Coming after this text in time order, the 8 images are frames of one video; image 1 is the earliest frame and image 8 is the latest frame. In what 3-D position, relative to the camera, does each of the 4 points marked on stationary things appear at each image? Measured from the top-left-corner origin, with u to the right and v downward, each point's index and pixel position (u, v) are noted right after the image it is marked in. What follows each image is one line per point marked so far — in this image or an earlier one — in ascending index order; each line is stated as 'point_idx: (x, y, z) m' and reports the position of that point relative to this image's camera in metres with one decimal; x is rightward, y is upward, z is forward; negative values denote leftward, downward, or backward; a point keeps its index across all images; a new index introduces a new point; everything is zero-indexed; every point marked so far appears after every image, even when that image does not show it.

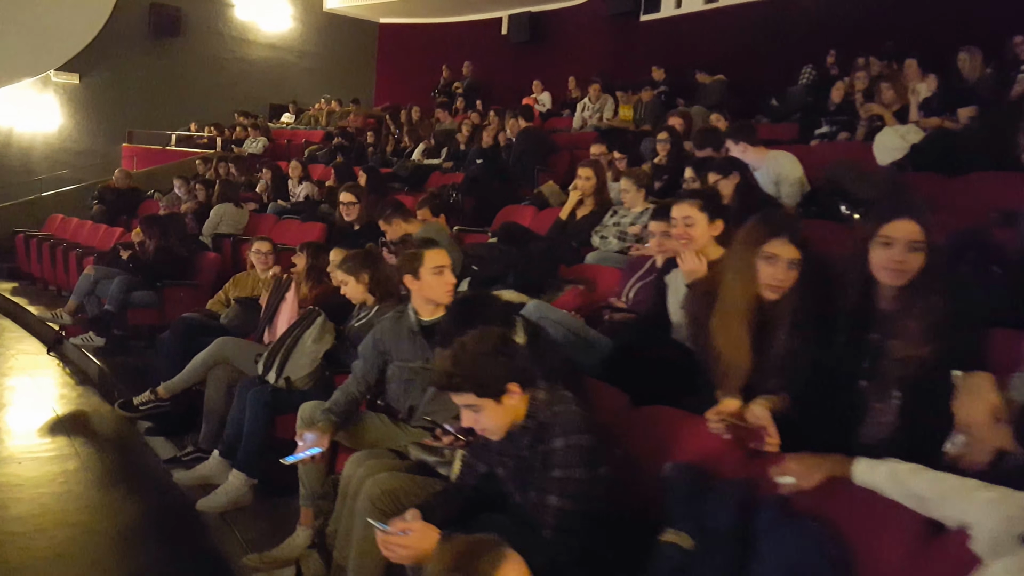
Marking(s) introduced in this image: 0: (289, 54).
0: (-3.1, +3.4, +10.4) m
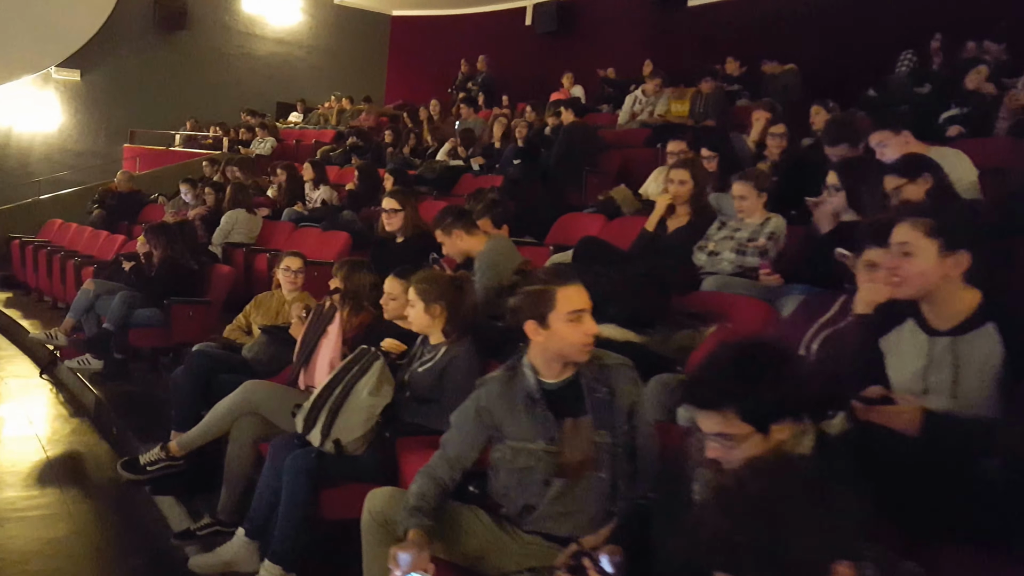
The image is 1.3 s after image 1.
0: (-2.8, +3.3, +9.8) m
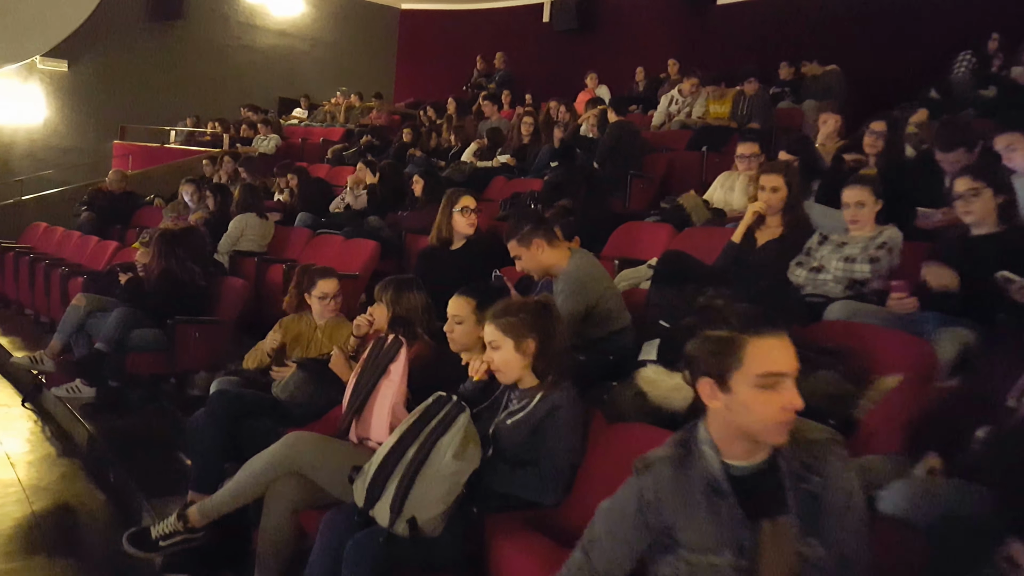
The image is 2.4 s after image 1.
0: (-2.6, +3.2, +9.4) m
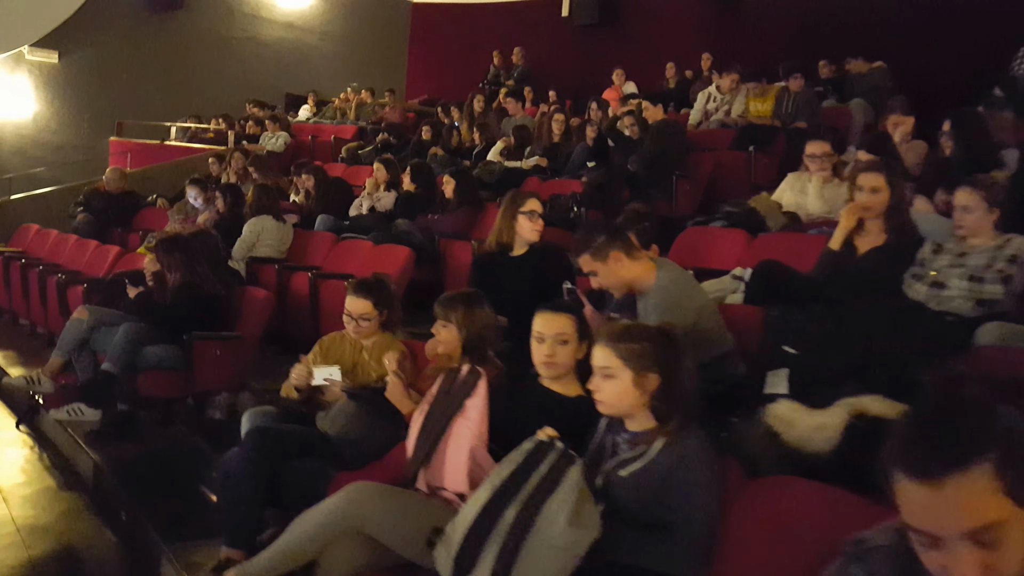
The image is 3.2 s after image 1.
0: (-2.5, +3.1, +9.0) m
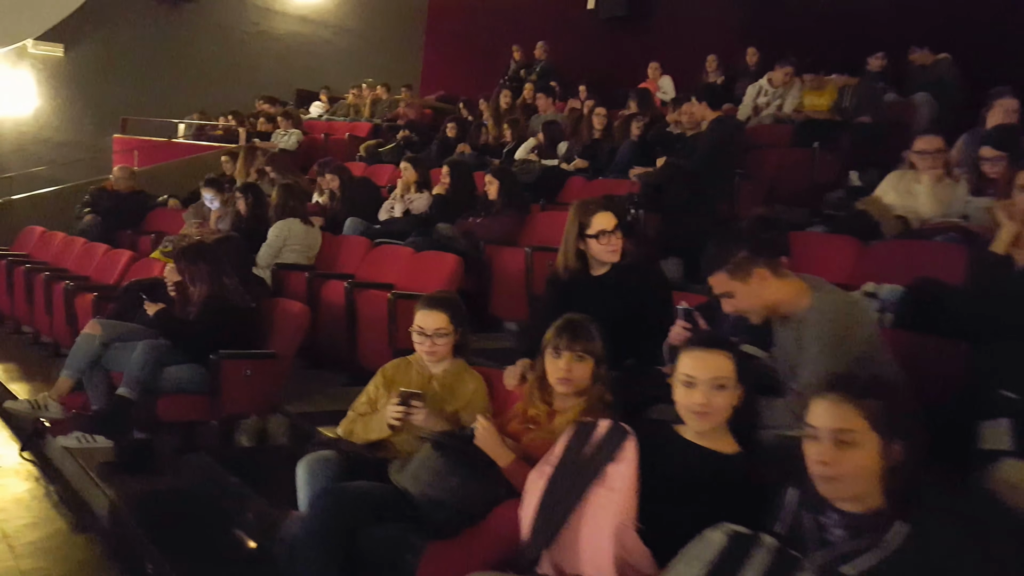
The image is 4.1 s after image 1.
0: (-2.3, +3.1, +8.7) m
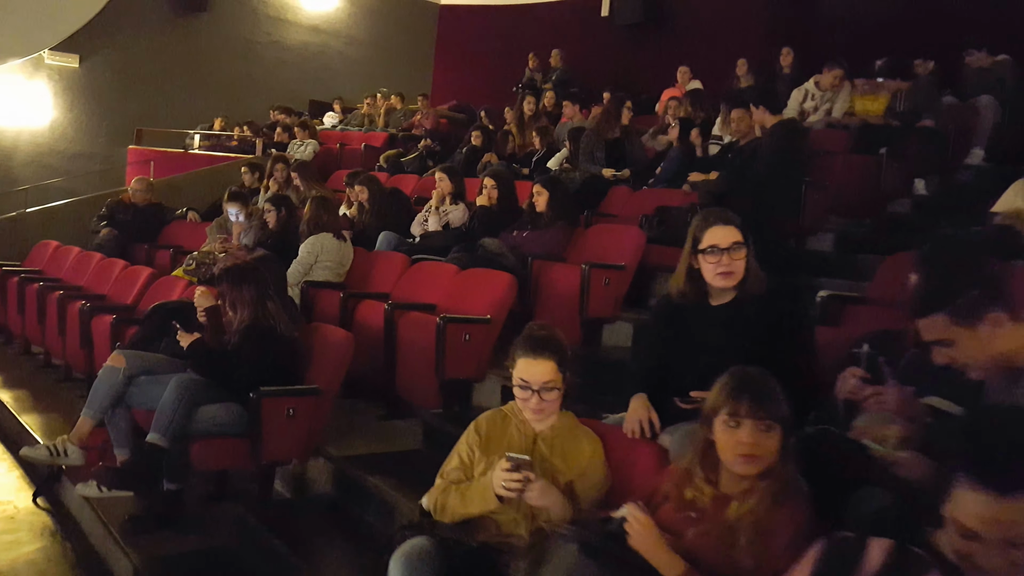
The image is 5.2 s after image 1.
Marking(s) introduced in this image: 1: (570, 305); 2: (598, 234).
0: (-2.1, +2.9, +8.4) m
1: (+0.3, -0.1, +3.1) m
2: (+0.4, +0.3, +3.4) m
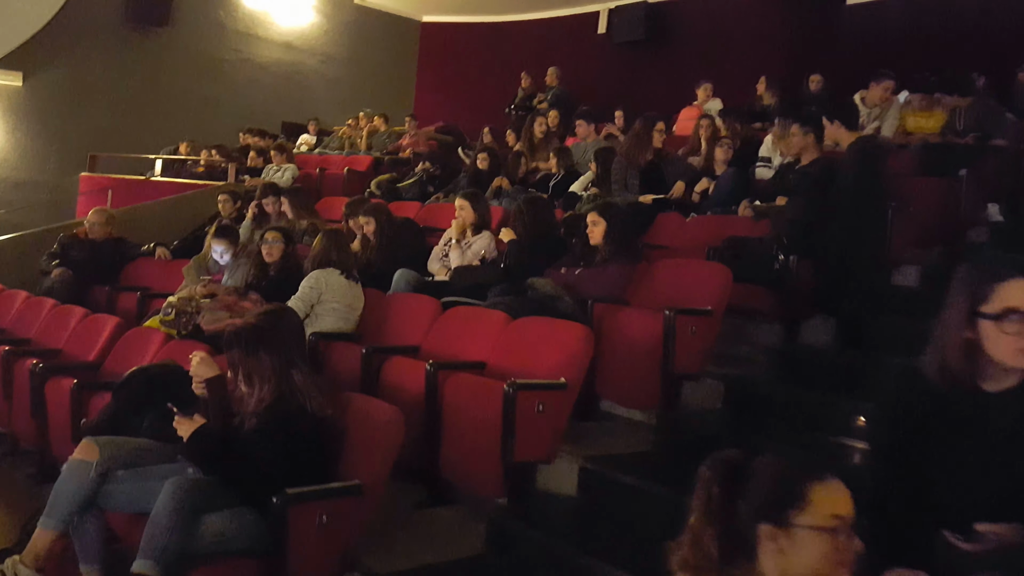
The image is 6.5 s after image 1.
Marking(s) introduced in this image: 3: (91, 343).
0: (-2.2, +2.5, +7.8) m
1: (+0.5, -0.3, +2.6) m
2: (+0.6, +0.1, +2.9) m
3: (-1.7, -0.2, +2.9) m
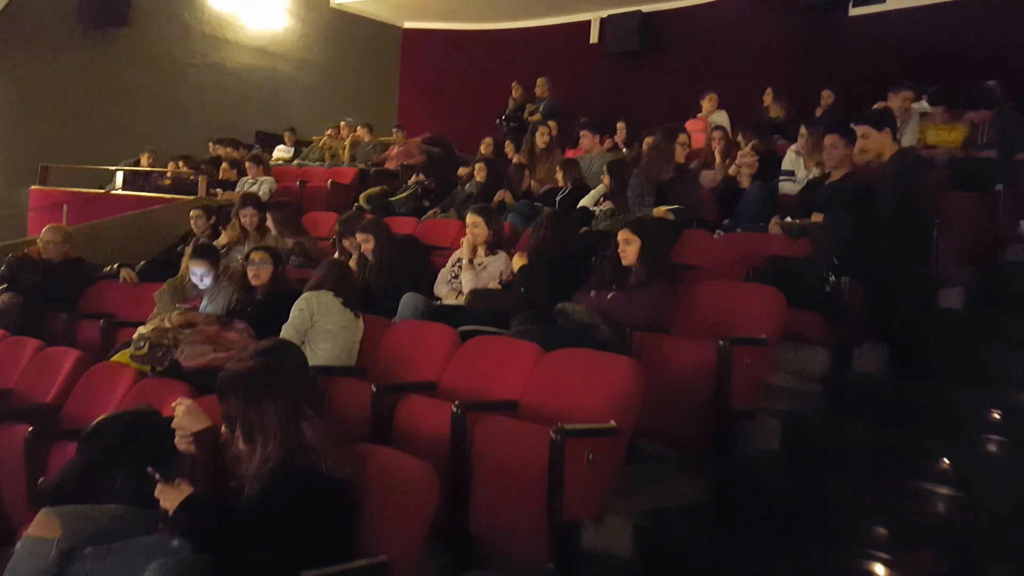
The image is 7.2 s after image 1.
0: (-2.4, +2.3, +7.5) m
1: (+0.6, -0.3, +2.3) m
2: (+0.7, 0.0, +2.6) m
3: (-1.6, -0.3, +2.5) m
